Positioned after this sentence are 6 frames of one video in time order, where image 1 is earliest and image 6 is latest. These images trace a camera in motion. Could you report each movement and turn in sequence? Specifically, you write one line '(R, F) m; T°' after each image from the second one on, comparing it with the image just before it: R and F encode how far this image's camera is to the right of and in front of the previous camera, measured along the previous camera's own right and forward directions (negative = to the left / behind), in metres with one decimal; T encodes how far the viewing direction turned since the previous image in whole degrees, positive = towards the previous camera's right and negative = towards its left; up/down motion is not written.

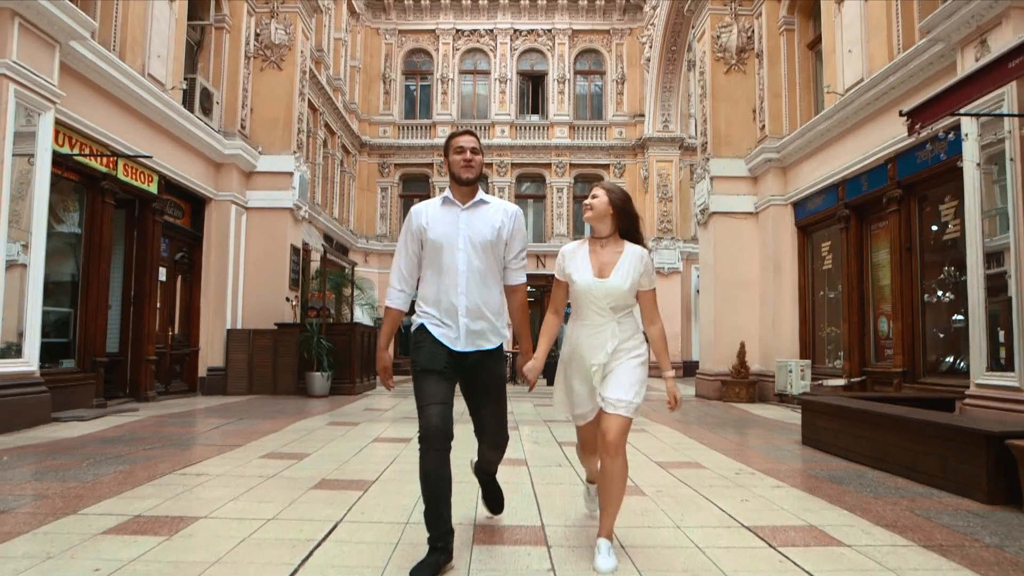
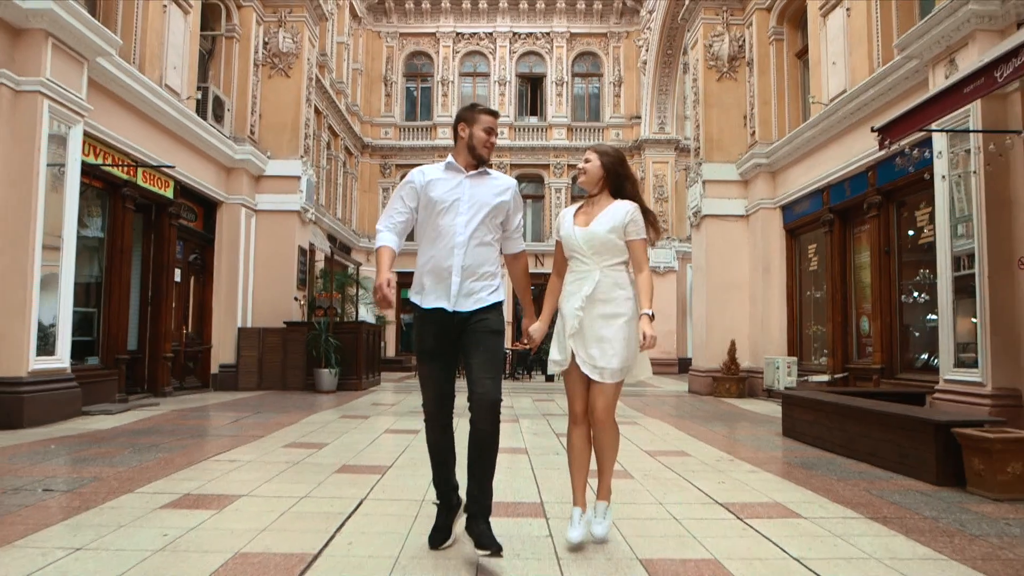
(0.0, -0.5) m; 0°
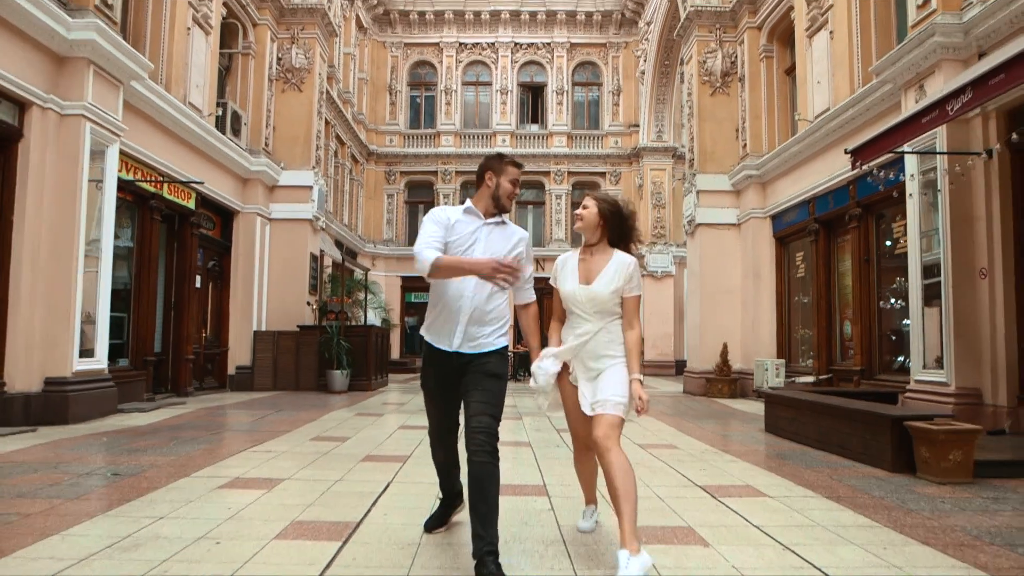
(0.0, -0.7) m; 0°
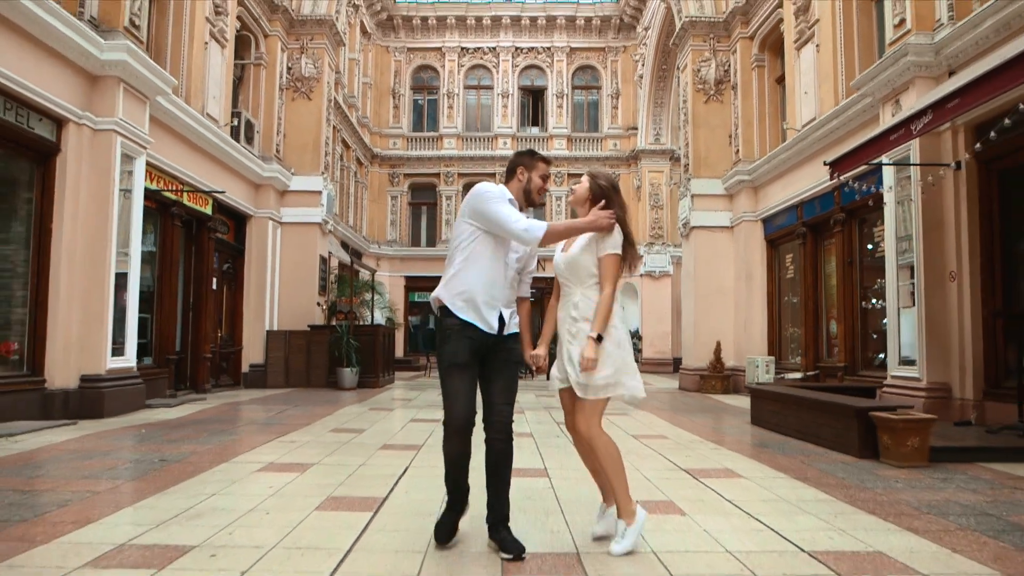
(0.0, -0.6) m; 0°
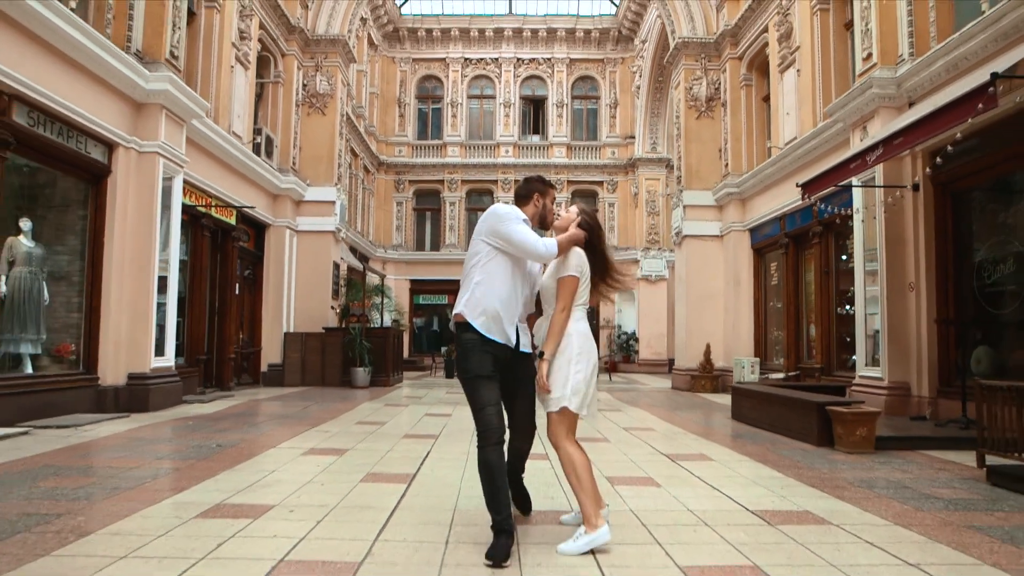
(-0.1, -0.9) m; 0°
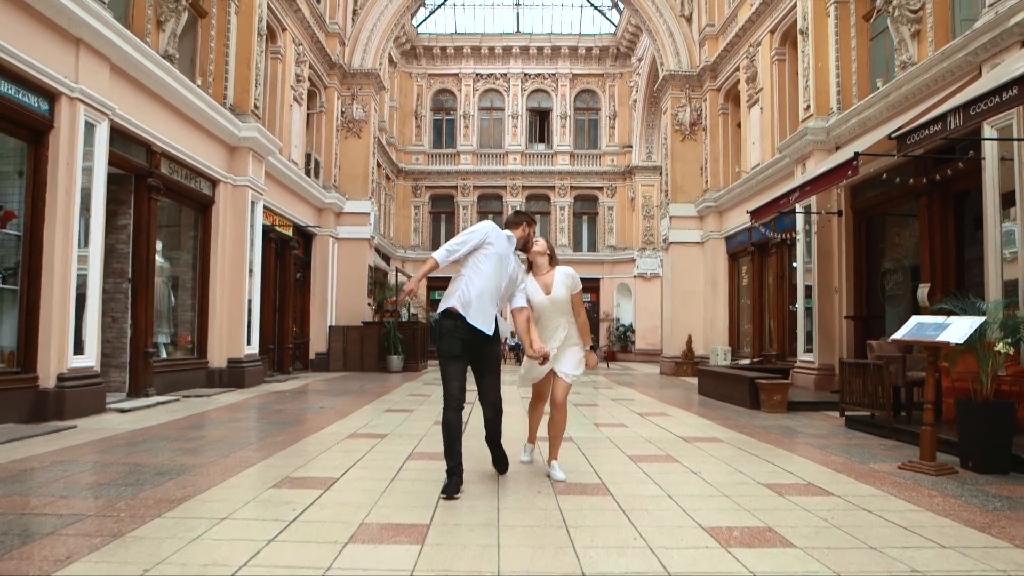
(-0.2, -2.7) m; 0°
